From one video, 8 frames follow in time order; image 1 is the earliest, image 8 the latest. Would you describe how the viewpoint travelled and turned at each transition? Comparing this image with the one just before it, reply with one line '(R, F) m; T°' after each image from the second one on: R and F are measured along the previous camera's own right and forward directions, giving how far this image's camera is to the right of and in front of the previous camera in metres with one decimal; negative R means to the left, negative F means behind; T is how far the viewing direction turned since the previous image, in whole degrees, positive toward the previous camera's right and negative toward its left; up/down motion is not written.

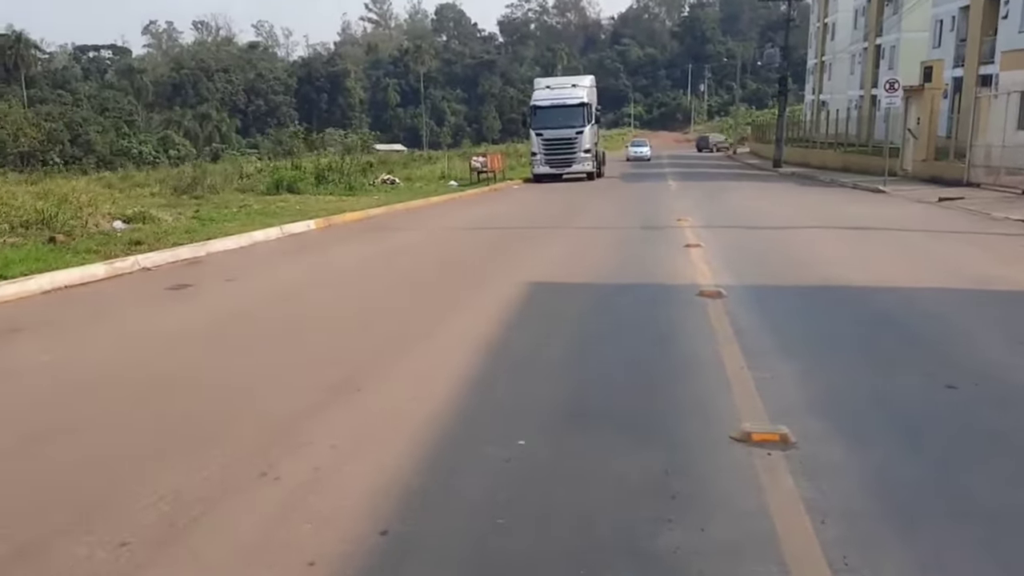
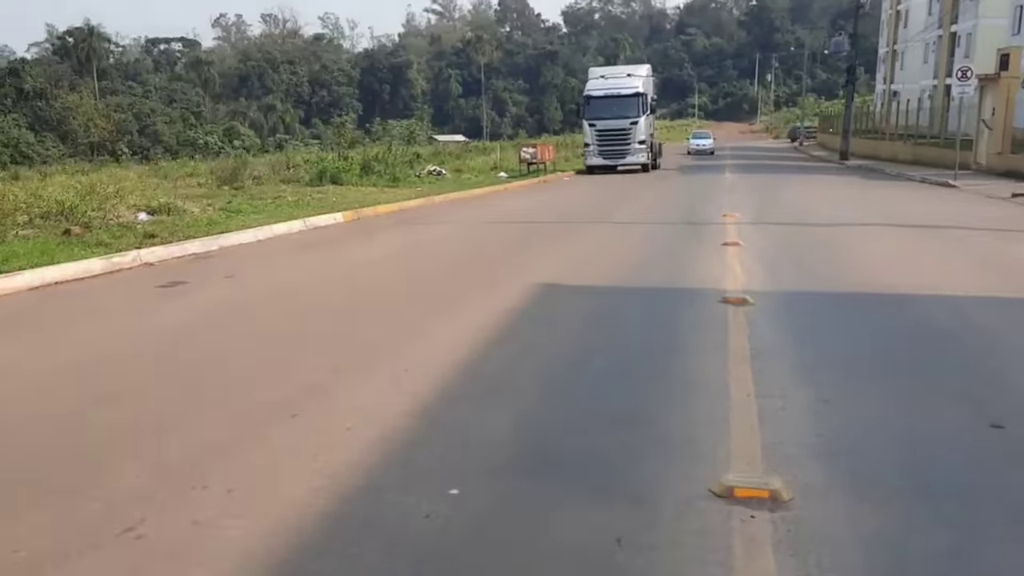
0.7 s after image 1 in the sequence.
(+0.5, +0.8) m; -4°
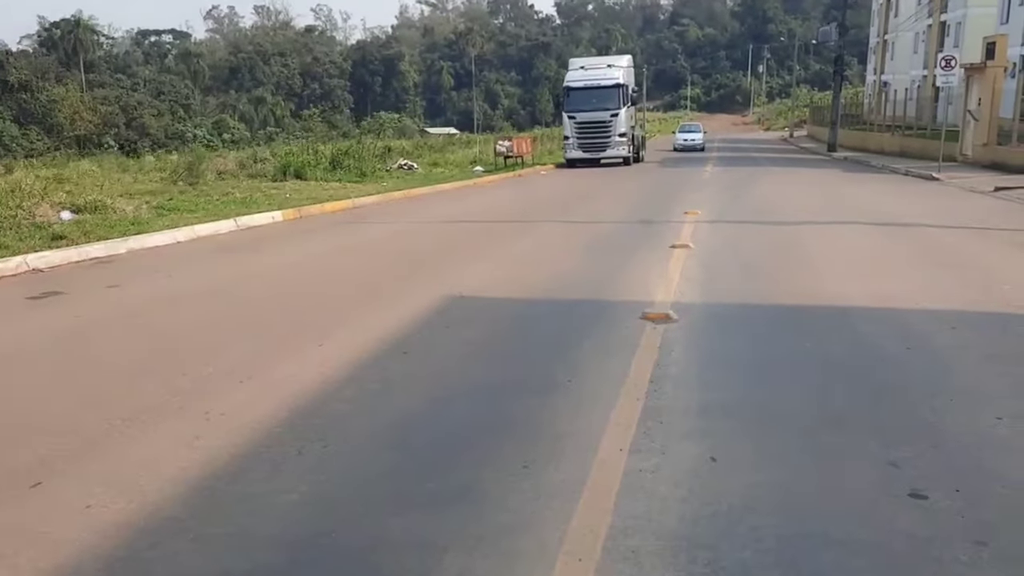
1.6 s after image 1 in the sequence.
(+0.8, +1.0) m; 0°
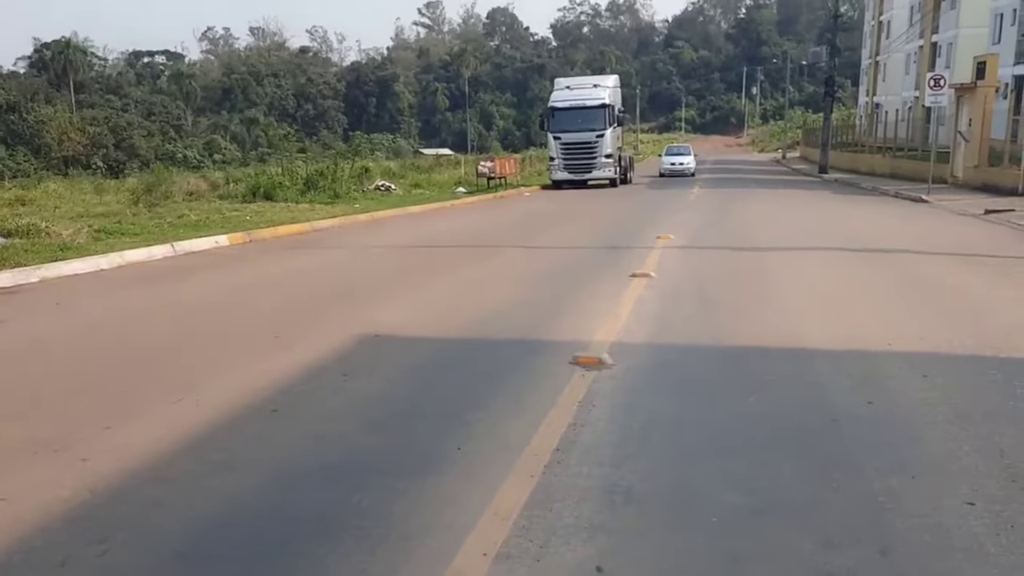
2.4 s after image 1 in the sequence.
(+0.6, +1.0) m; 0°
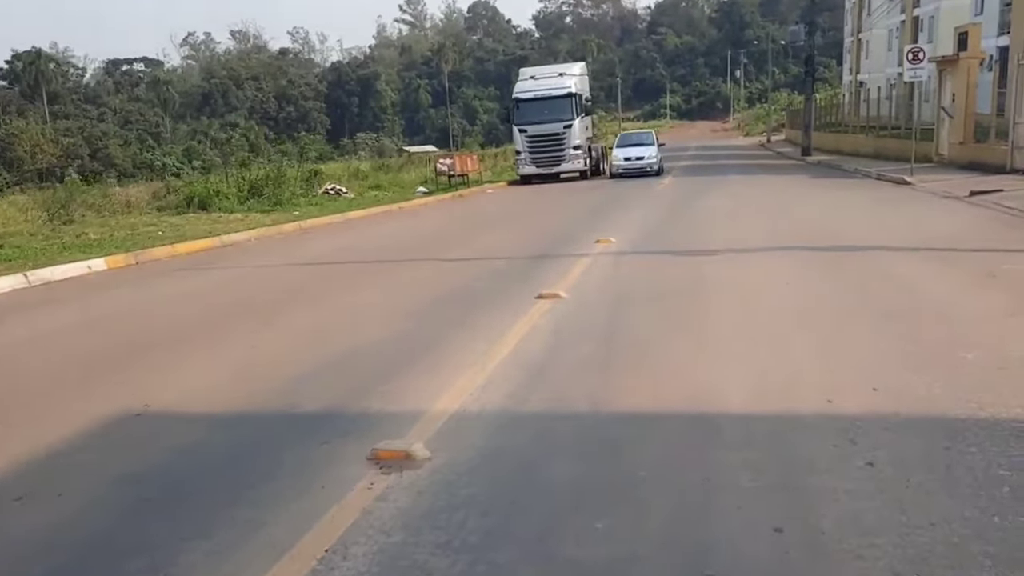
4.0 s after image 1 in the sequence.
(+1.1, +1.9) m; 0°
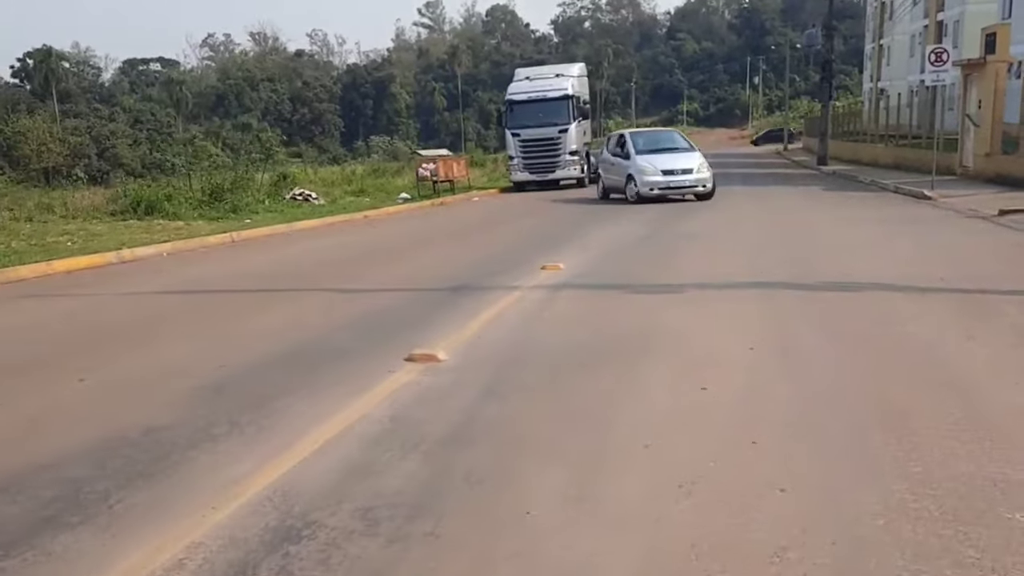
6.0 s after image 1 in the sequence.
(+1.1, +2.5) m; -1°
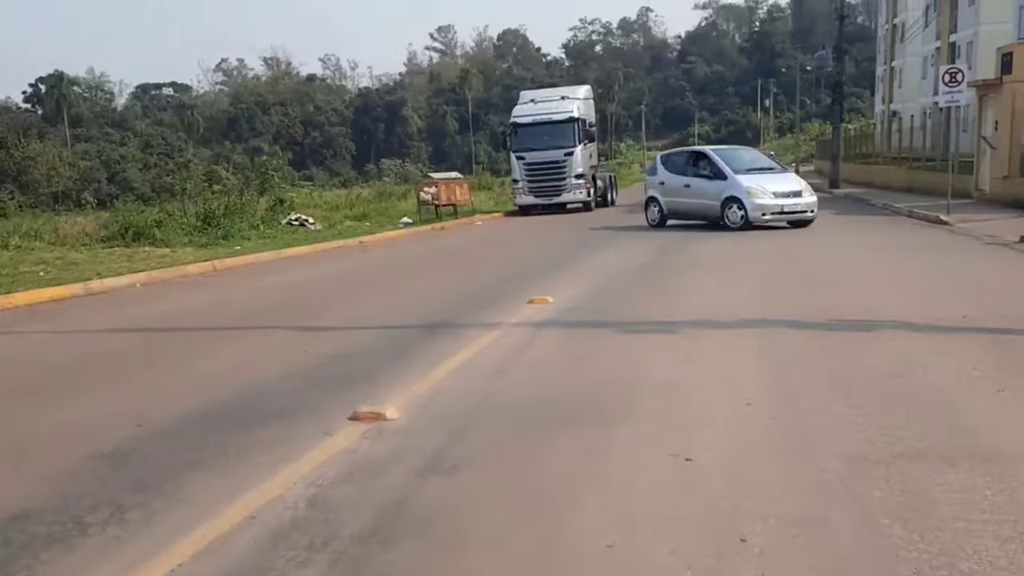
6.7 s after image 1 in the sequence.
(+0.3, +0.8) m; -1°
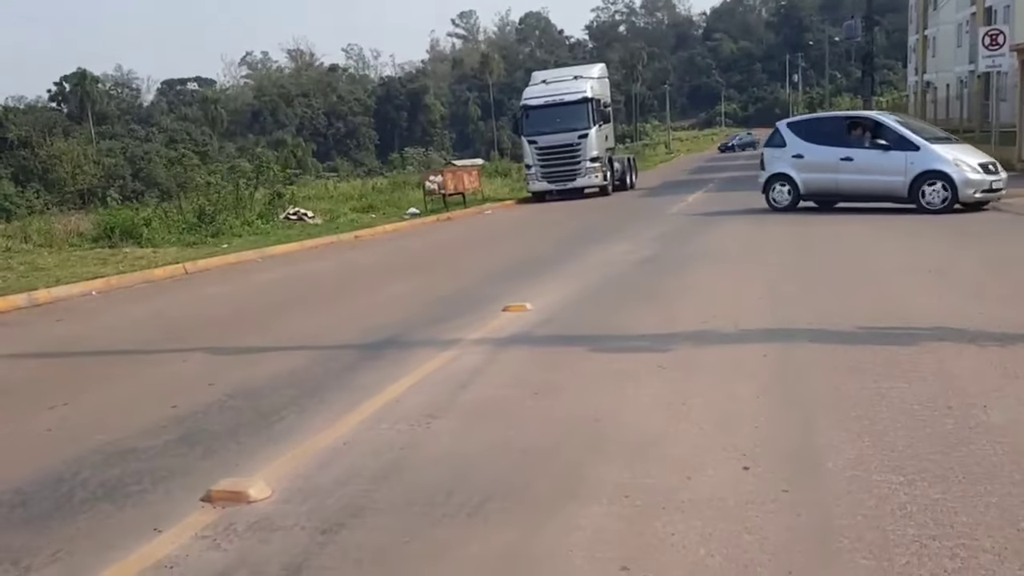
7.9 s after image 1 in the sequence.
(+0.6, +1.5) m; -2°
